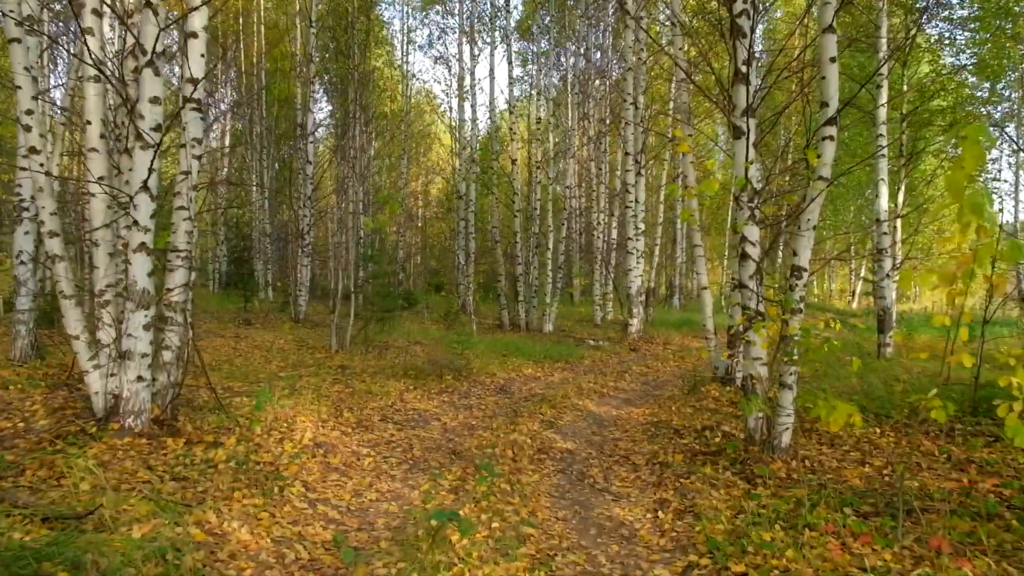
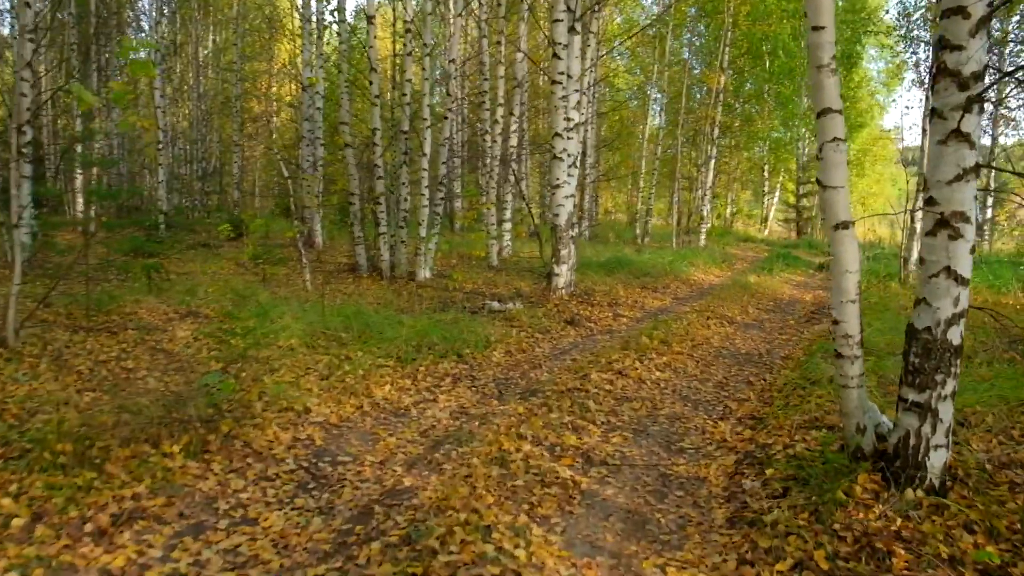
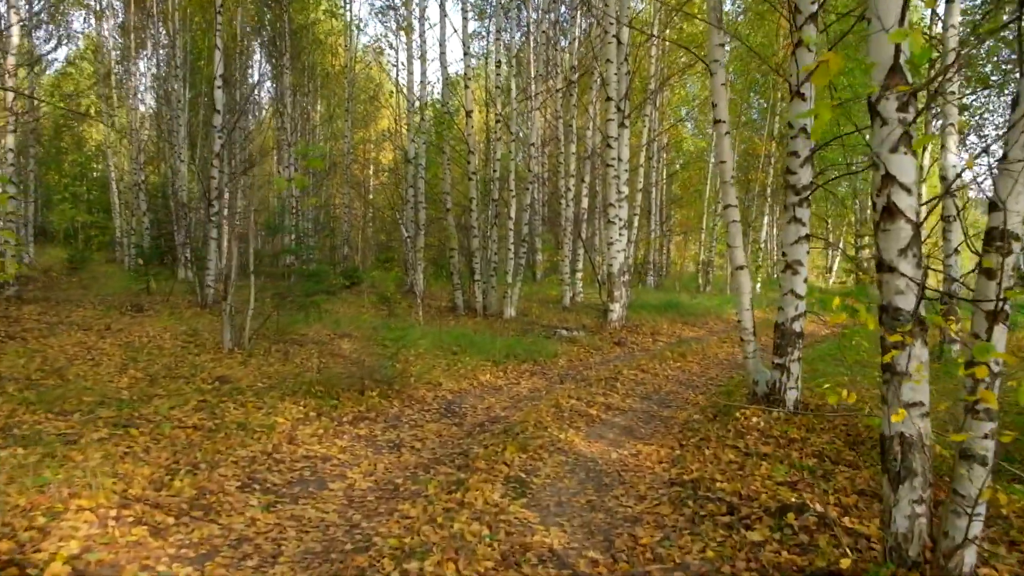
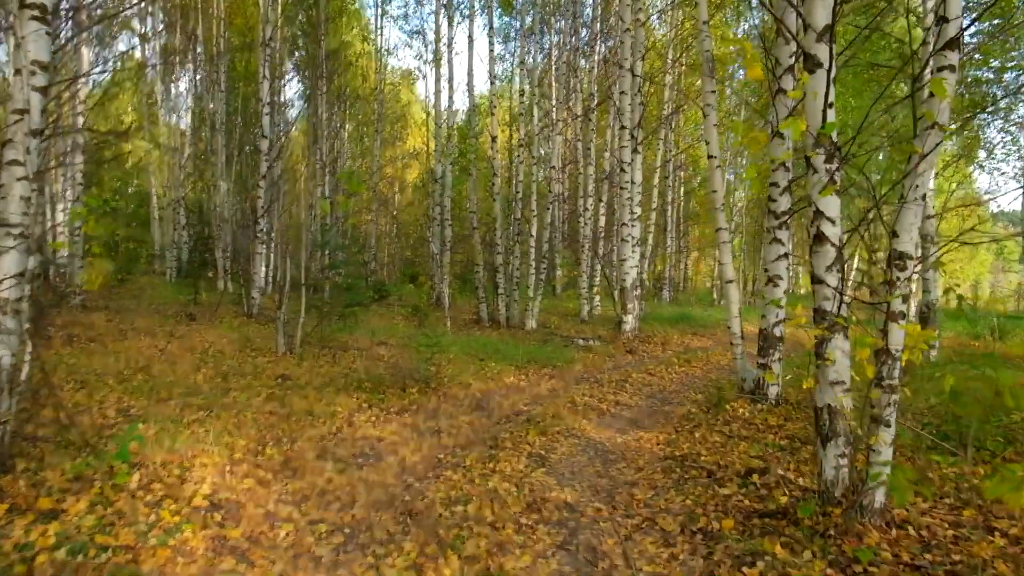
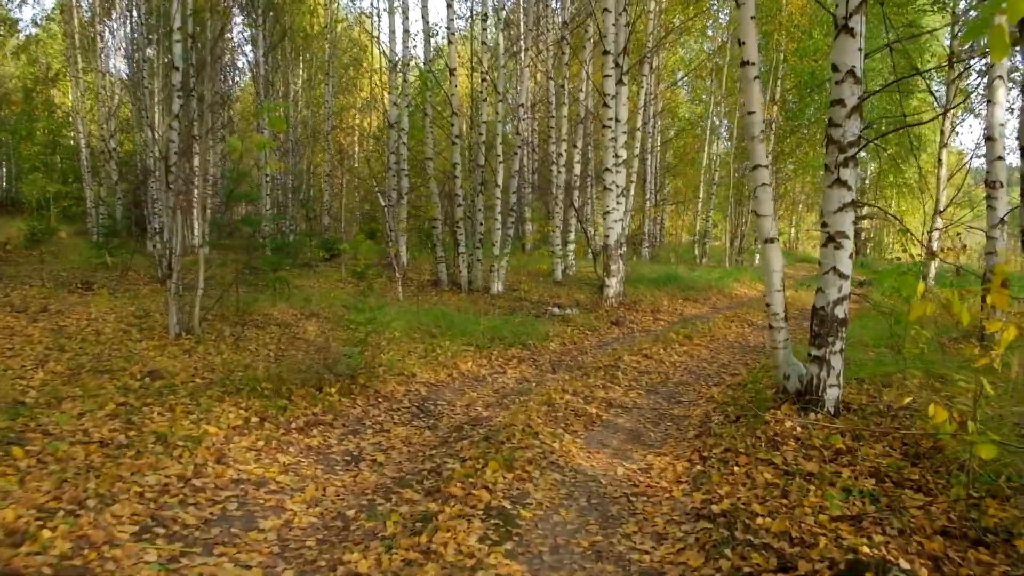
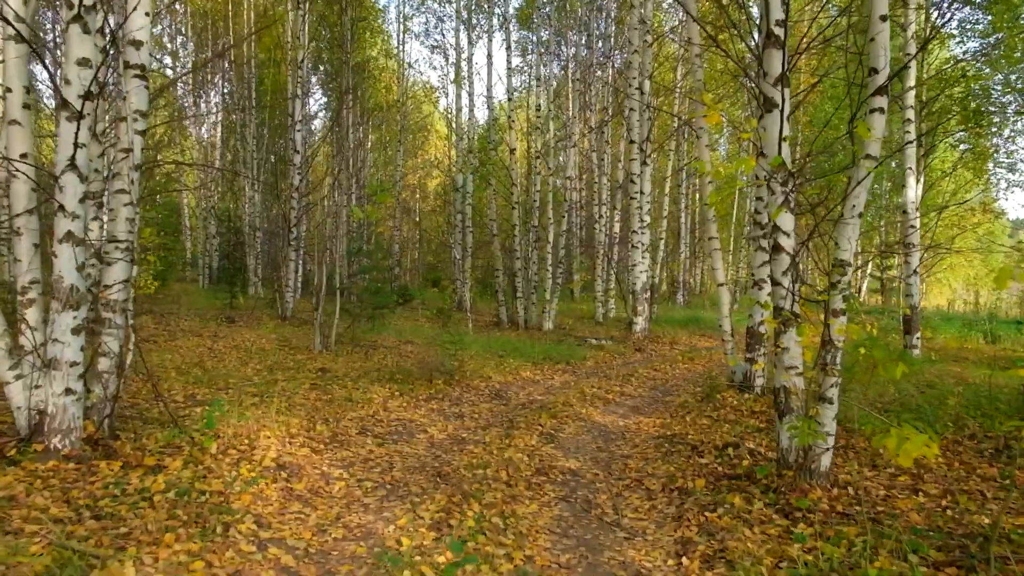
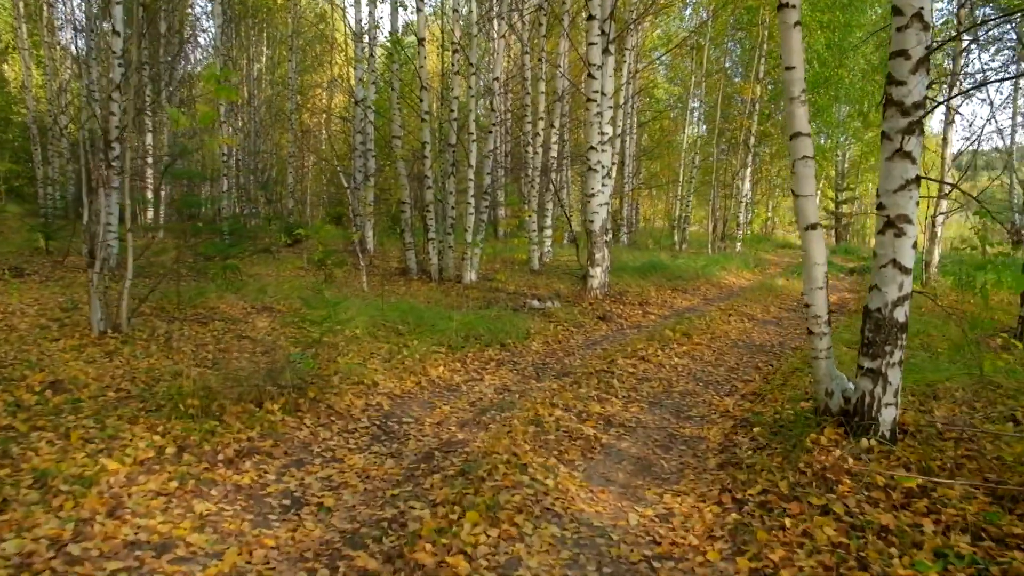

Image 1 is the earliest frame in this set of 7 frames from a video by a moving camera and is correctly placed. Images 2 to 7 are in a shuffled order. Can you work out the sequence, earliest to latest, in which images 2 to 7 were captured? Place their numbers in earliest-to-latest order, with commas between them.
6, 4, 3, 5, 7, 2
